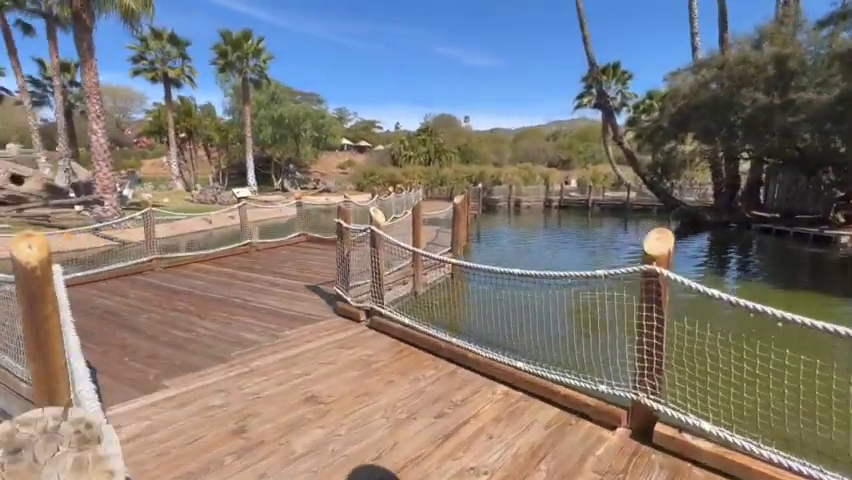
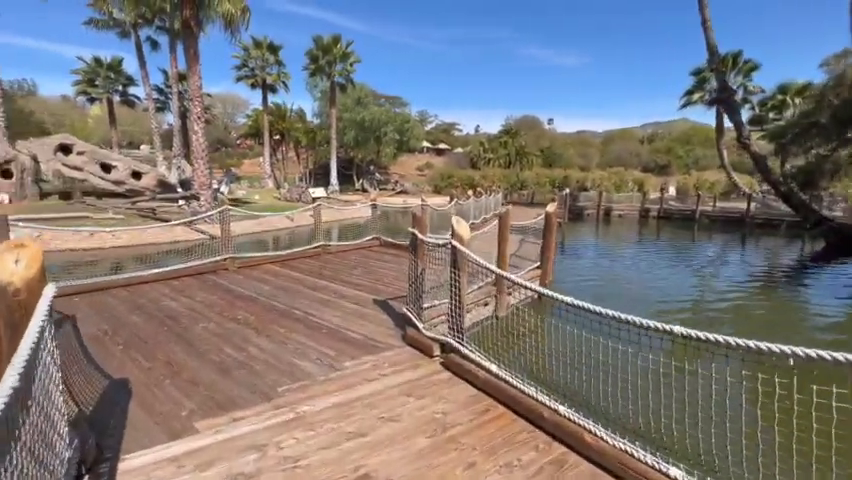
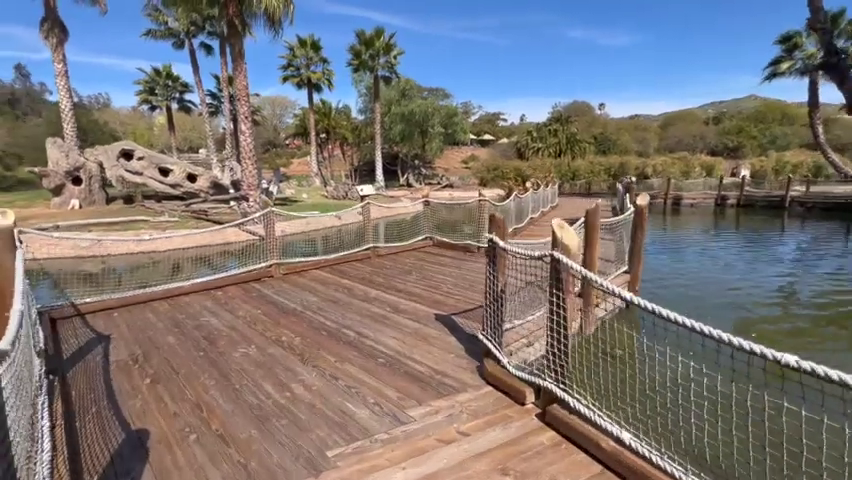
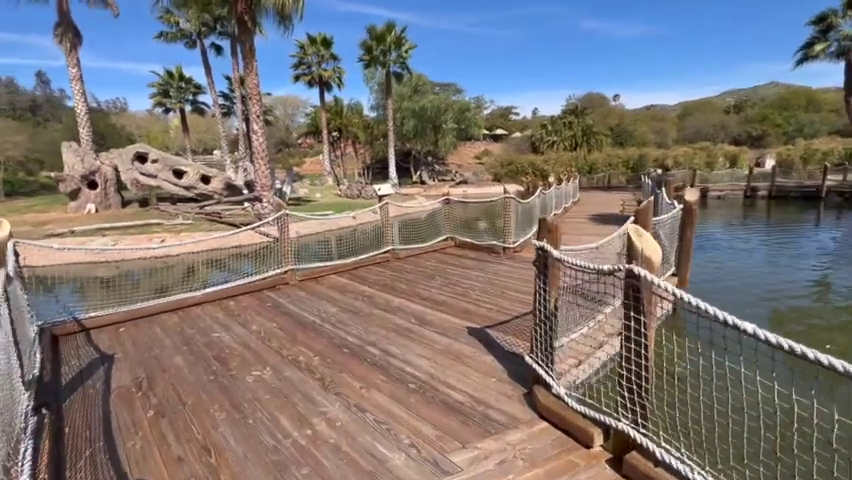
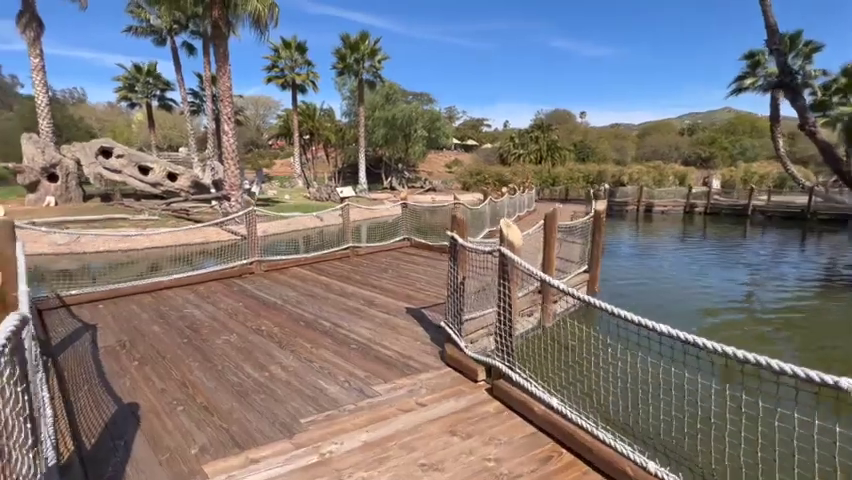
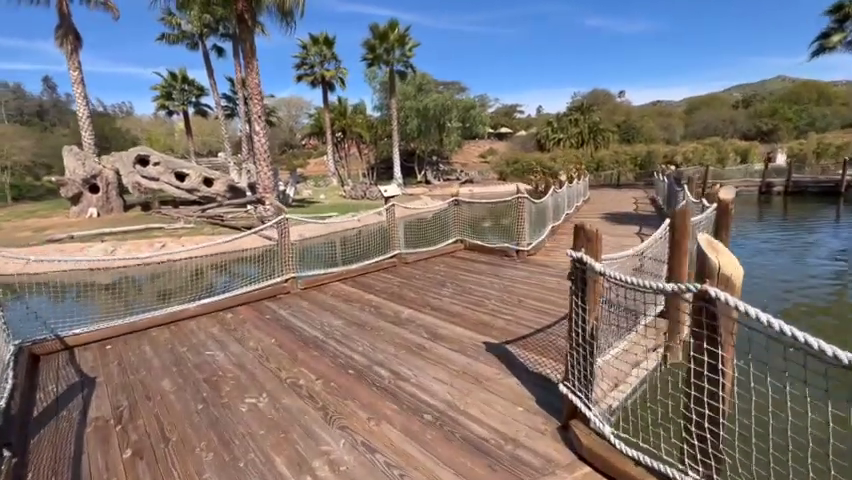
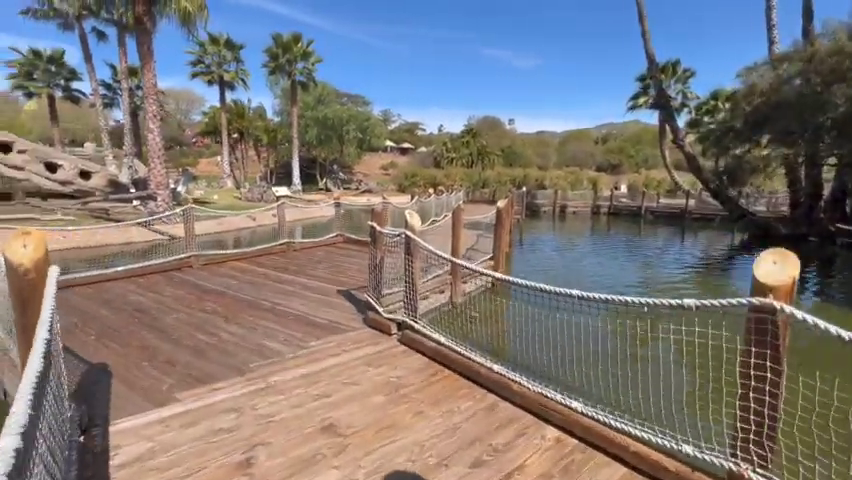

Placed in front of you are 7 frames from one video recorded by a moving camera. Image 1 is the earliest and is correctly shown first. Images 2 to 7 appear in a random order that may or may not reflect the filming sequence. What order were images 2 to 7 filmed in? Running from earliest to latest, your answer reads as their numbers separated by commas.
7, 2, 5, 3, 4, 6
